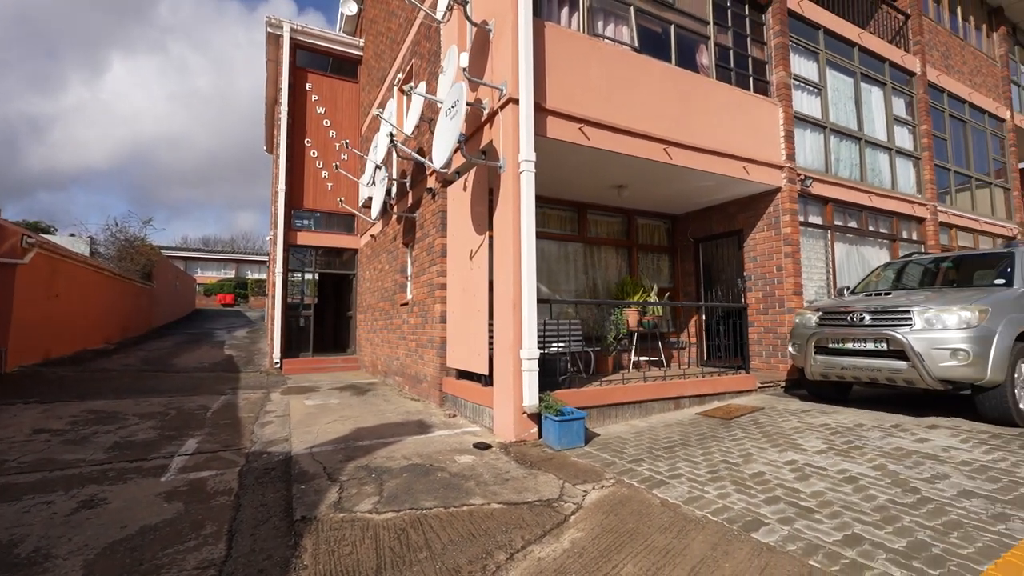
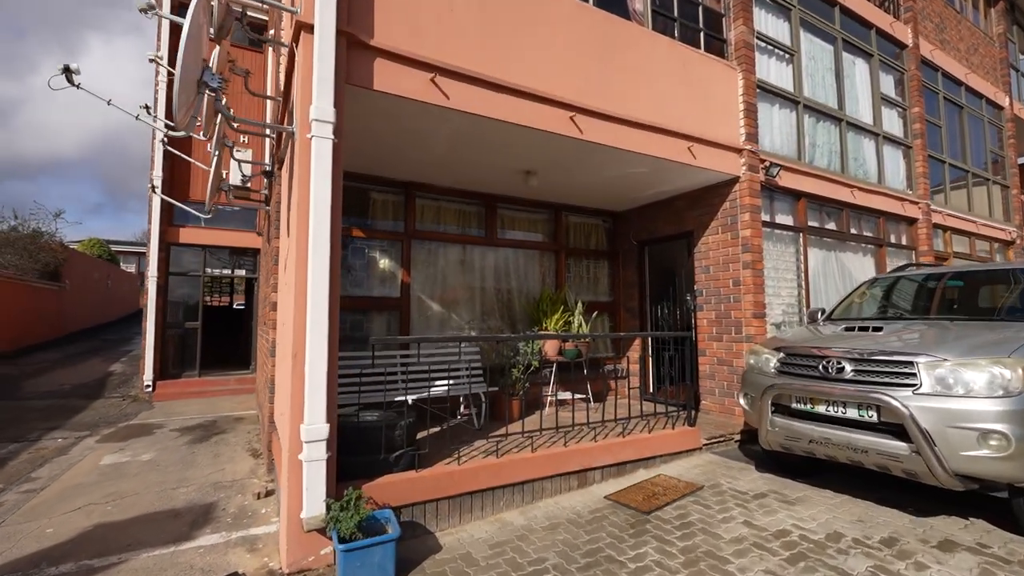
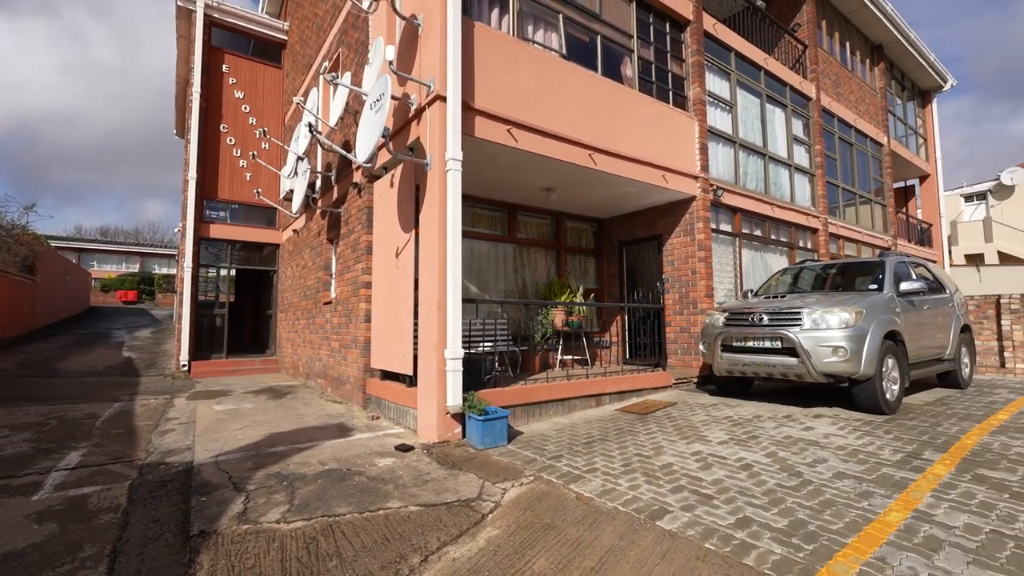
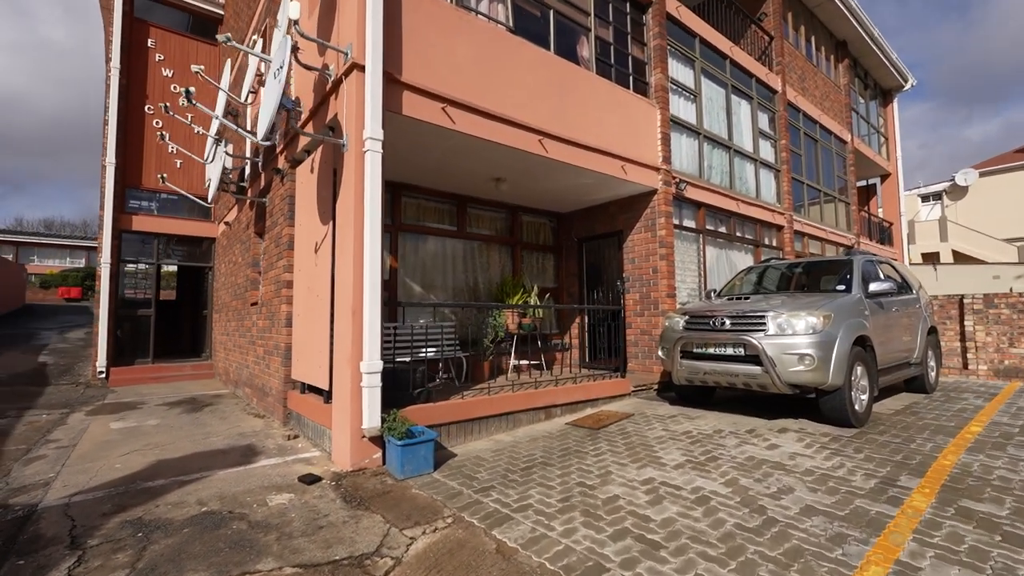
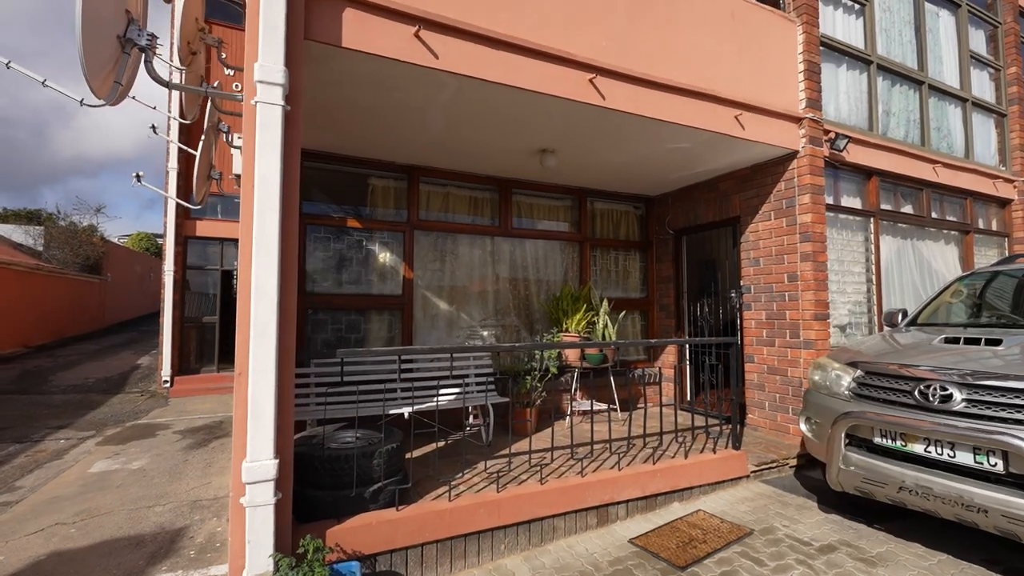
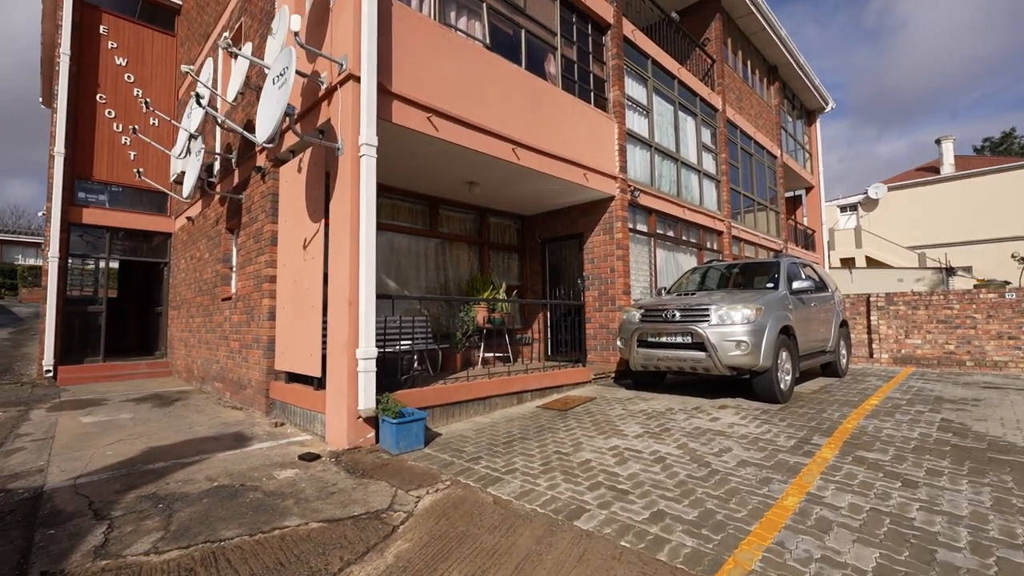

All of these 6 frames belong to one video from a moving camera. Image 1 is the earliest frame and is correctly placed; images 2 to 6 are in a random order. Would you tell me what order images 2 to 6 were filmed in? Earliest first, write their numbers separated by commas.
3, 6, 4, 2, 5
